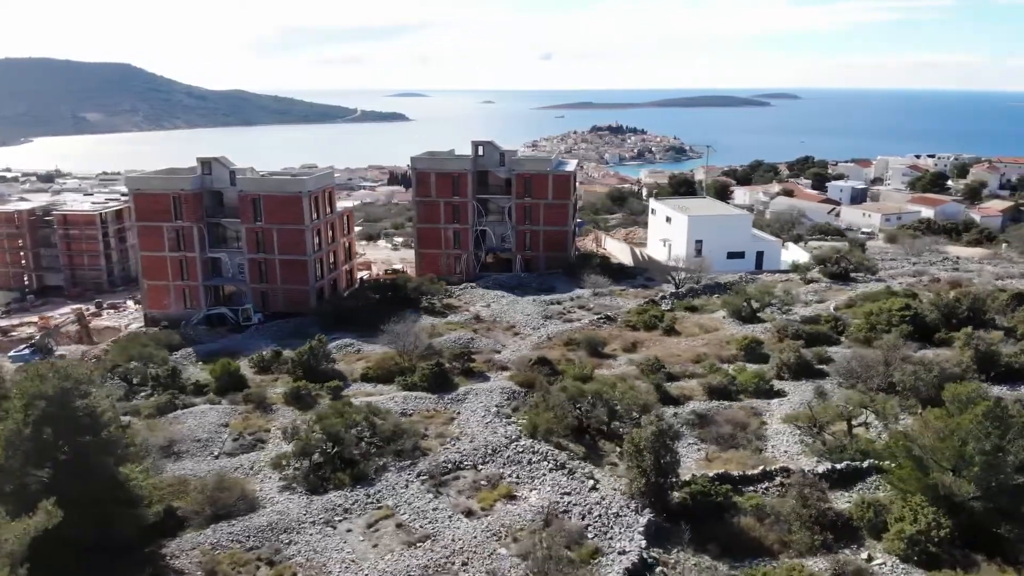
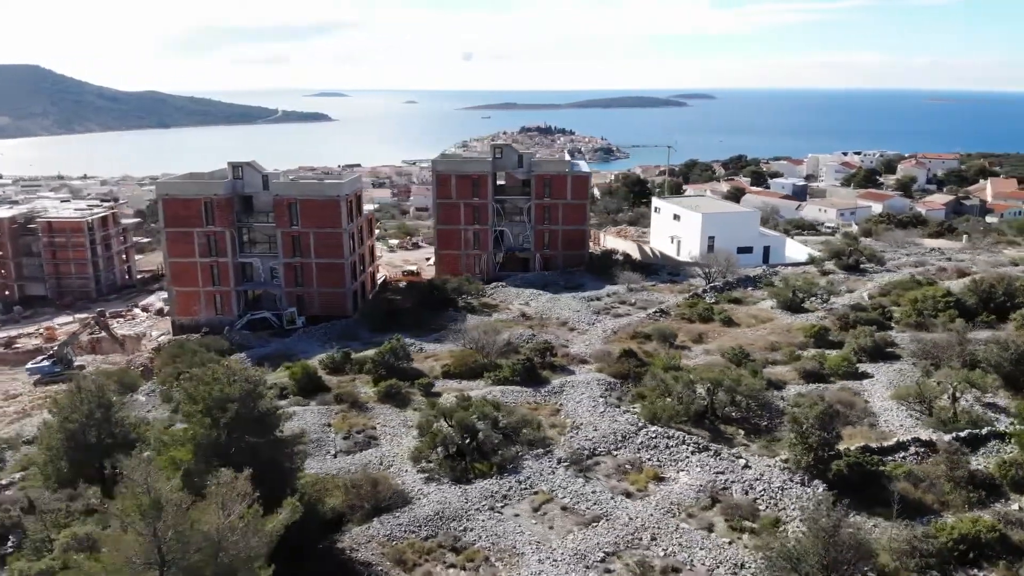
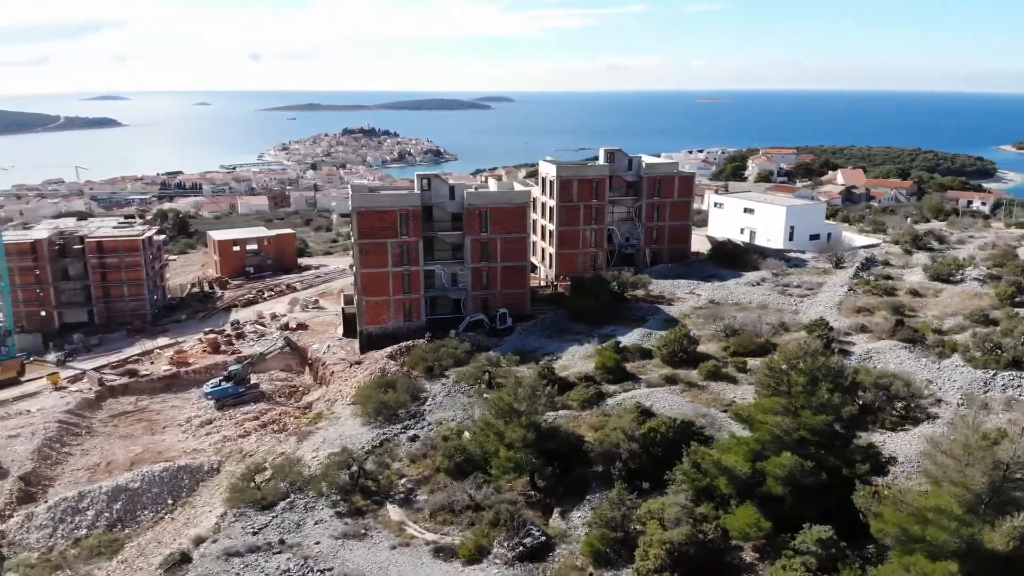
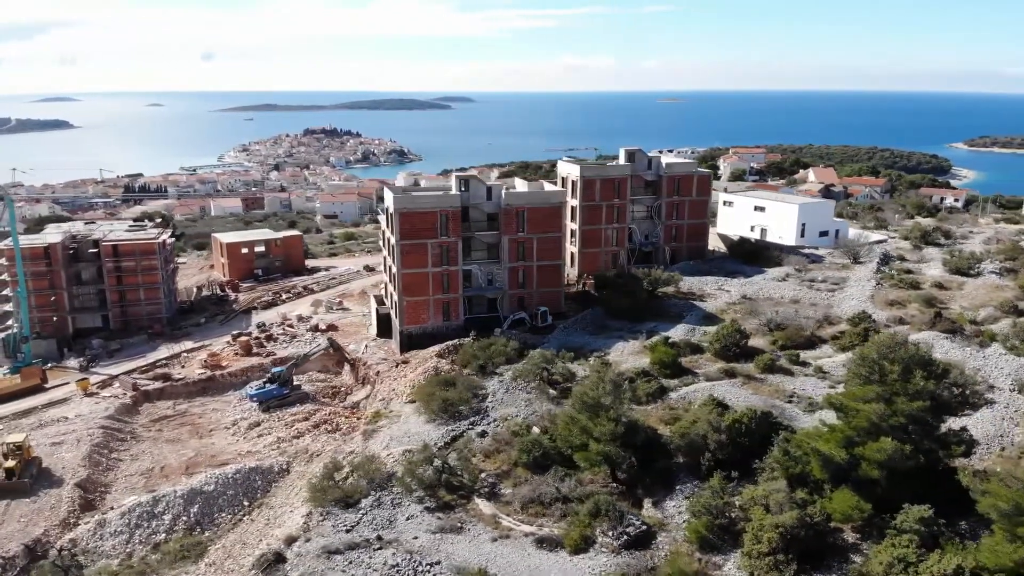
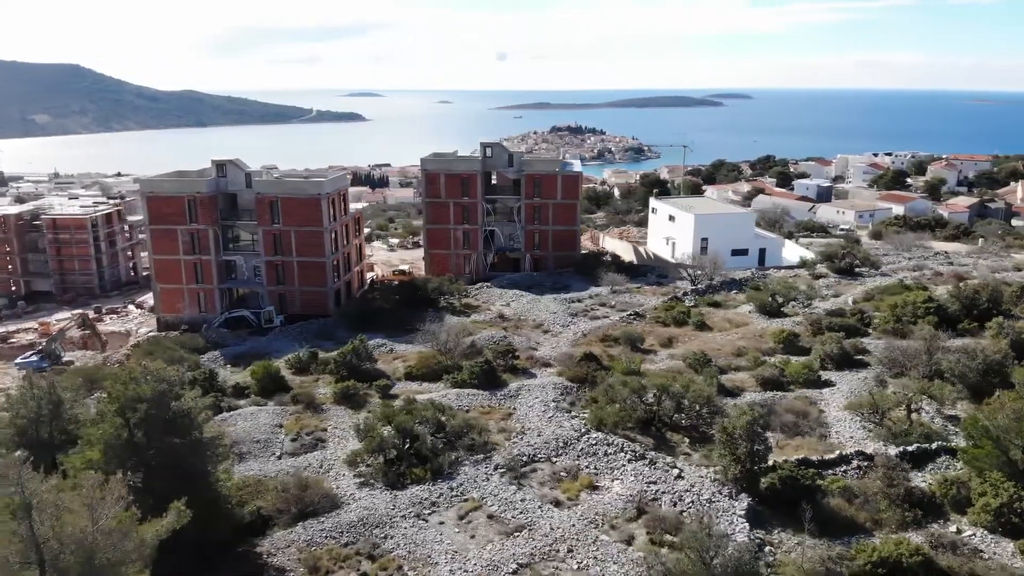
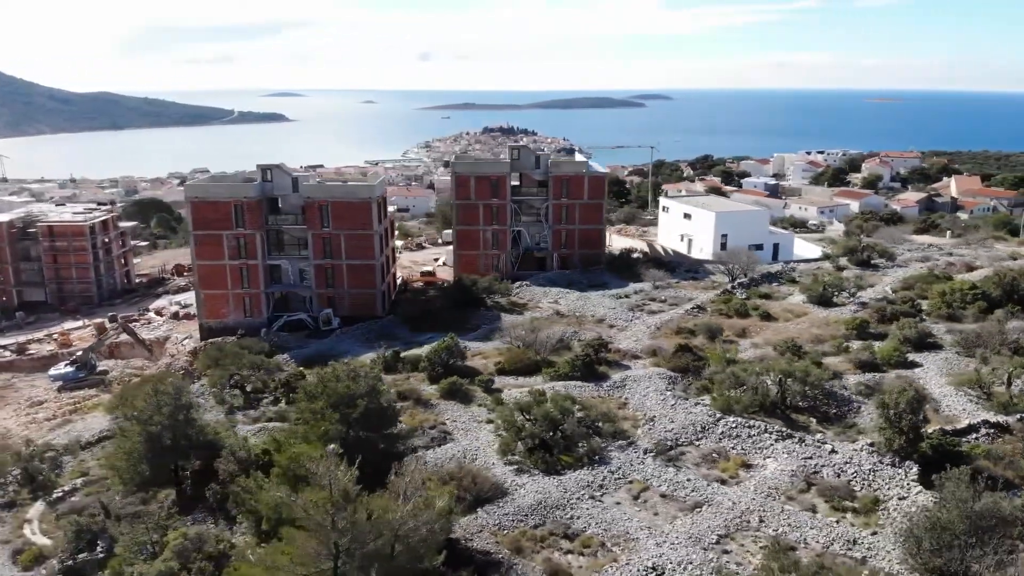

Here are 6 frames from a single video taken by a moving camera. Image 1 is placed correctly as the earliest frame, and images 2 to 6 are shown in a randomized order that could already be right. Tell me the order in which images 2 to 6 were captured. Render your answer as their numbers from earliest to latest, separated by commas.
5, 2, 6, 3, 4
